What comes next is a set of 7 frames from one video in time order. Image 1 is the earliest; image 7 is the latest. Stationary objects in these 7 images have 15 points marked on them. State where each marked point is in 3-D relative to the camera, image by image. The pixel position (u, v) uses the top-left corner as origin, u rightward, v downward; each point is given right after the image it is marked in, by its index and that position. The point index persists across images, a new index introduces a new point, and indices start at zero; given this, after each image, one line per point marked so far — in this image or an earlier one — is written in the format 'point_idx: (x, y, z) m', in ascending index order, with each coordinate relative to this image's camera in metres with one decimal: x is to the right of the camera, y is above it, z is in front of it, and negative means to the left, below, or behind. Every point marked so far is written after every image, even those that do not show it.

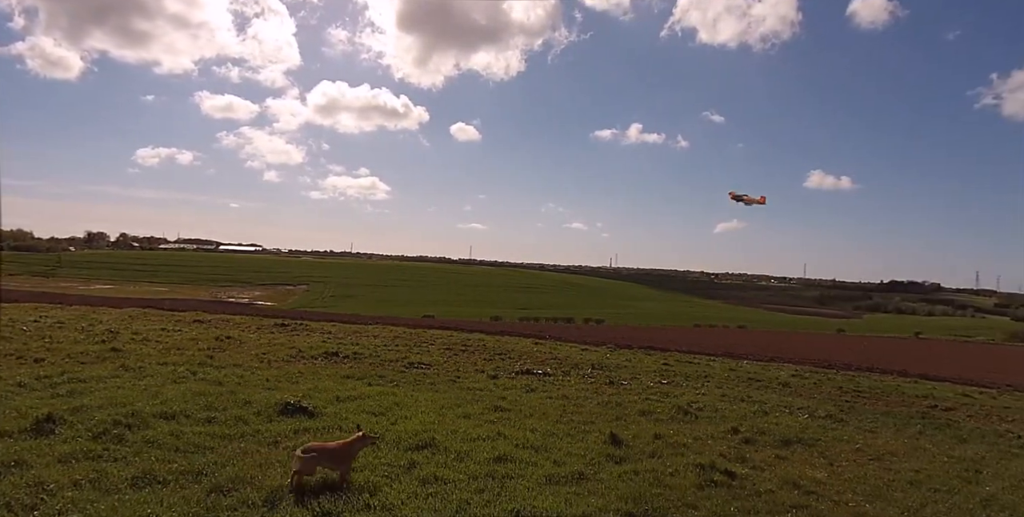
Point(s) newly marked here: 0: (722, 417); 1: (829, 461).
0: (+4.7, -3.6, +14.0) m
1: (+5.6, -3.6, +11.0) m
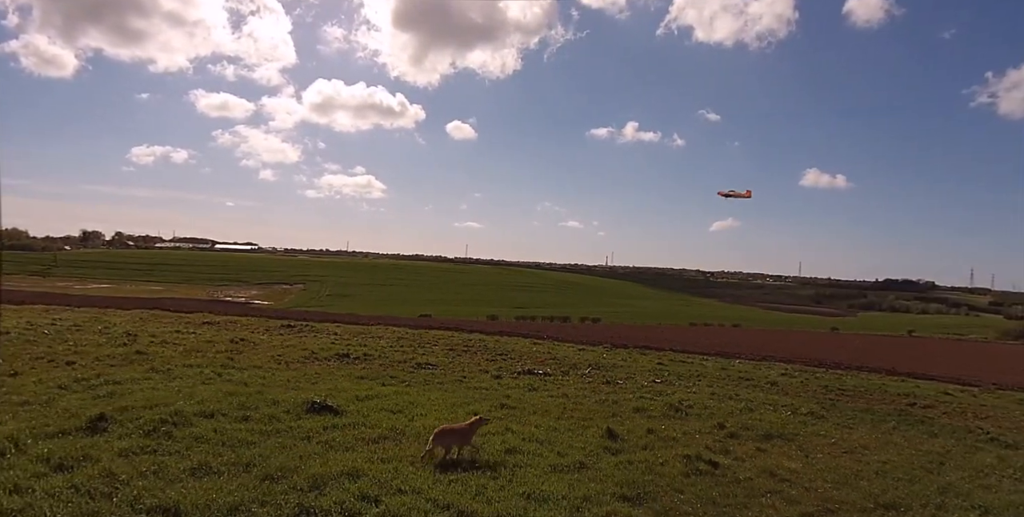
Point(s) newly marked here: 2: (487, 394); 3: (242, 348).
0: (+4.8, -3.8, +14.8) m
1: (+5.7, -3.8, +11.9) m
2: (-0.5, -3.3, +15.0) m
3: (-7.3, -2.5, +17.1) m
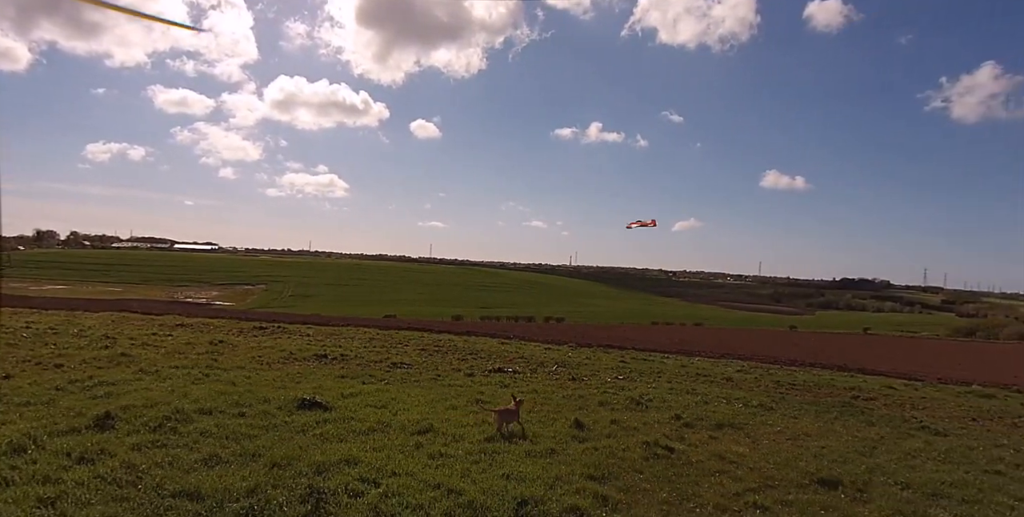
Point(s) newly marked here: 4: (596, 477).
0: (+4.1, -3.9, +15.9) m
1: (+5.1, -3.9, +13.0) m
2: (-1.2, -3.4, +15.7) m
3: (-8.2, -2.6, +17.5) m
4: (+1.5, -3.7, +10.1) m
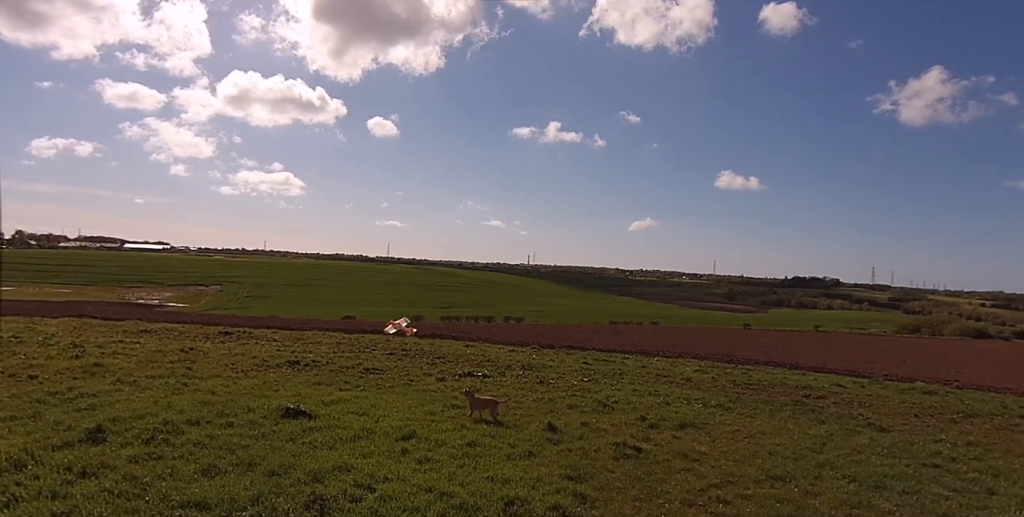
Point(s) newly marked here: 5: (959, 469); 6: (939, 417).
0: (+3.3, -4.1, +16.7) m
1: (+4.5, -4.1, +13.8) m
2: (-2.0, -3.6, +16.1) m
3: (-9.0, -2.8, +17.5) m
4: (+1.1, -3.9, +10.7) m
5: (+9.0, -4.3, +12.5) m
6: (+12.7, -4.7, +18.3) m
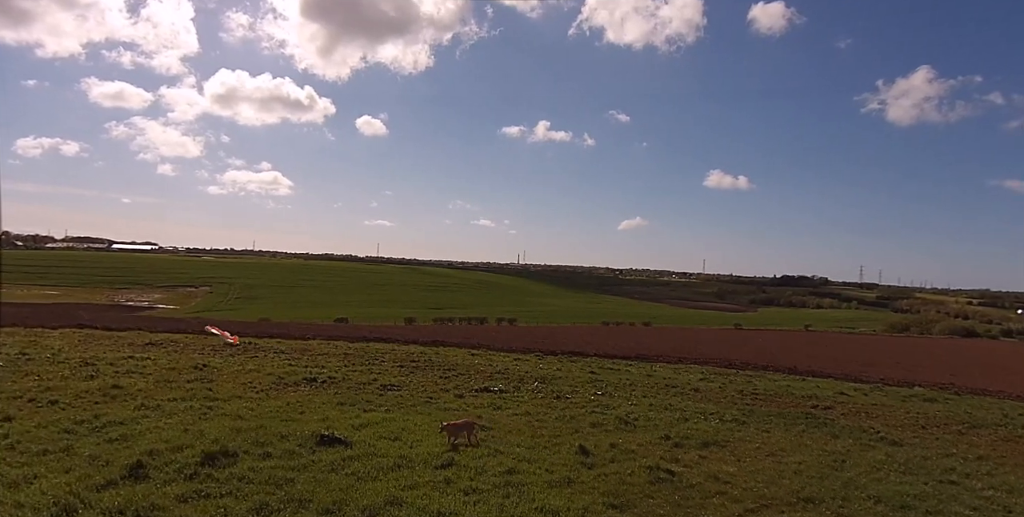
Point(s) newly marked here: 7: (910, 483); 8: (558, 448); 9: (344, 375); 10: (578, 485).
0: (+3.8, -4.5, +16.8) m
1: (+5.0, -4.5, +14.0) m
2: (-1.5, -4.0, +16.2) m
3: (-8.6, -3.2, +17.5) m
4: (+1.6, -4.3, +10.8) m
5: (+9.5, -4.7, +12.7) m
6: (+13.1, -5.1, +18.6) m
7: (+8.1, -4.6, +12.6) m
8: (+0.8, -4.3, +14.0) m
9: (-5.4, -3.7, +19.7) m
10: (+1.0, -4.3, +11.7) m
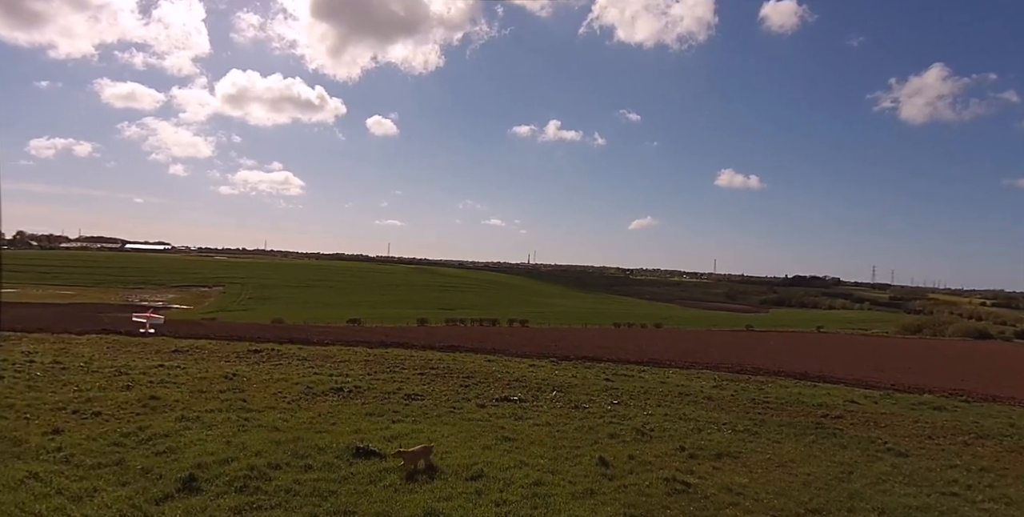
0: (+4.3, -4.9, +17.4) m
1: (+5.5, -4.9, +14.6) m
2: (-1.0, -4.4, +16.9) m
3: (-8.0, -3.6, +18.2) m
4: (+2.0, -4.7, +11.5) m
5: (+10.0, -5.1, +13.2) m
6: (+13.6, -5.5, +19.0) m
7: (+8.6, -5.0, +13.2) m
8: (+1.3, -4.7, +14.6) m
9: (-4.9, -4.1, +20.4) m
10: (+1.5, -4.7, +12.3) m
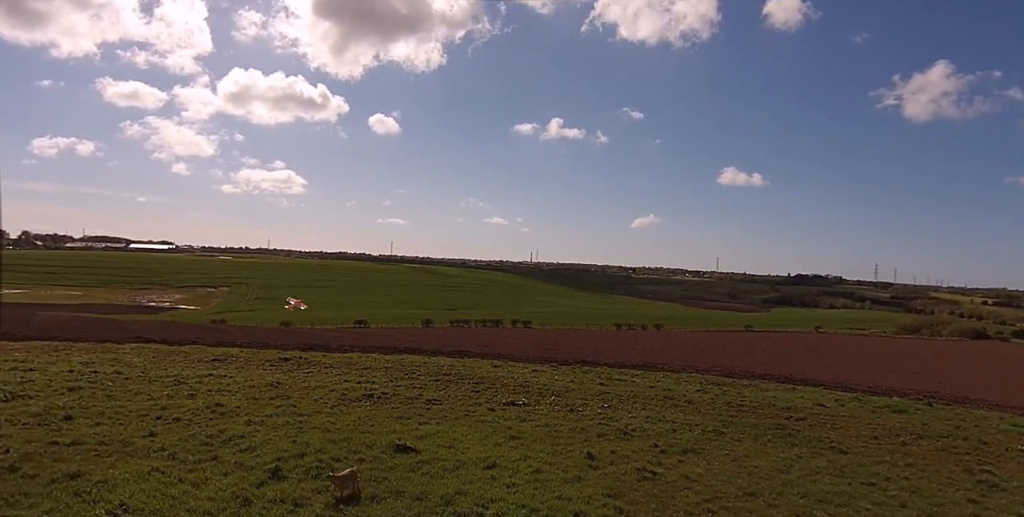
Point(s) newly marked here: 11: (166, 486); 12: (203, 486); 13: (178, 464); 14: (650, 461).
0: (+4.4, -5.7, +20.4) m
1: (+5.6, -5.7, +17.6) m
2: (-0.9, -5.3, +19.9) m
3: (-7.9, -4.5, +21.3) m
4: (+2.2, -5.5, +14.5) m
5: (+10.1, -5.9, +16.2) m
6: (+13.8, -6.3, +22.0) m
7: (+8.7, -5.9, +16.1) m
8: (+1.5, -5.5, +17.7) m
9: (-4.7, -4.9, +23.4) m
10: (+1.6, -5.5, +15.3) m
11: (-7.3, -4.7, +12.8) m
12: (-6.7, -4.7, +13.0) m
13: (-7.8, -4.6, +14.0) m
14: (+3.8, -5.6, +17.4) m
